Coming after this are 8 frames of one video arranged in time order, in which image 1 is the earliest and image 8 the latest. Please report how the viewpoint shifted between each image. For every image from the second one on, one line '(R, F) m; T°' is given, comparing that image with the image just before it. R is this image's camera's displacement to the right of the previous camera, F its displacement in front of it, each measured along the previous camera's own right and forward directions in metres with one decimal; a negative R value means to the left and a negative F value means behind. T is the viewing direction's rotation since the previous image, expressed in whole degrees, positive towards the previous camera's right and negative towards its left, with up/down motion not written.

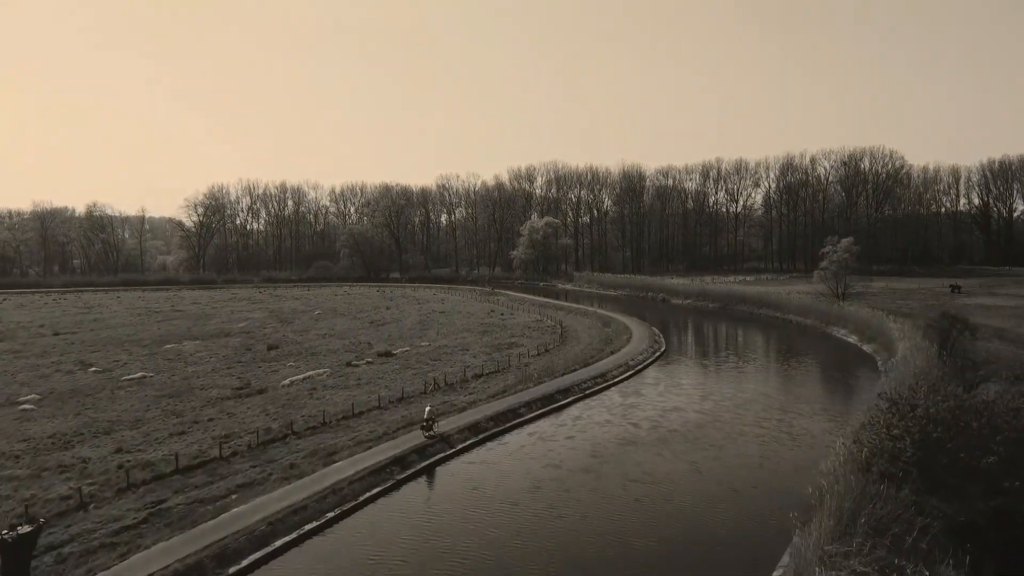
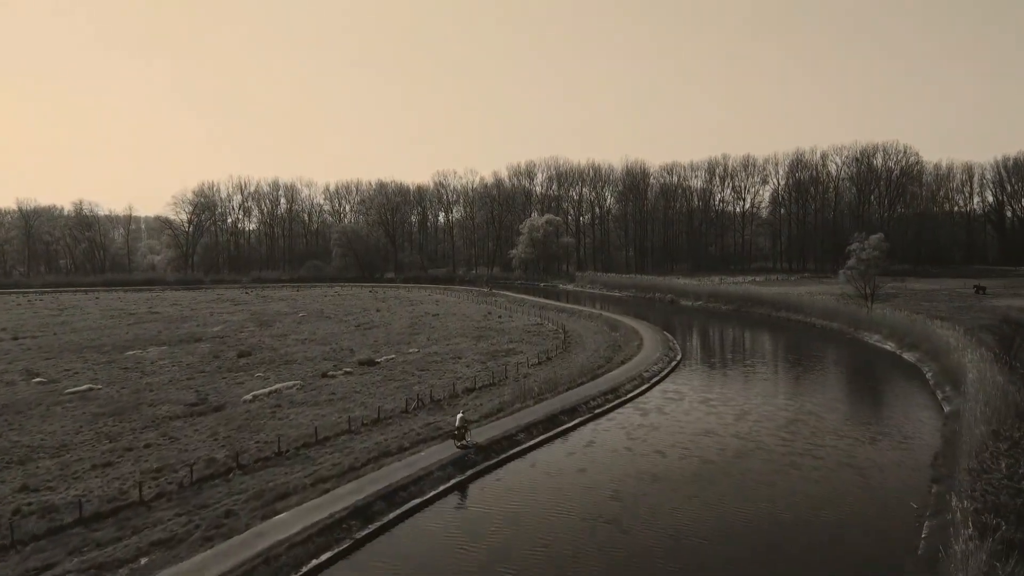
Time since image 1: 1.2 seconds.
(+0.1, +4.5) m; 0°
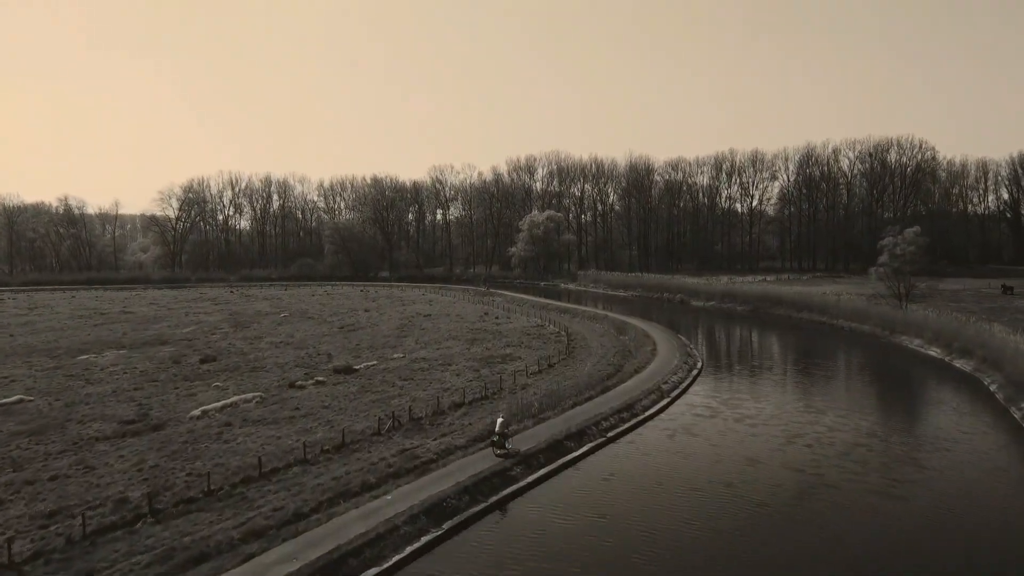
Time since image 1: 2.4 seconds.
(+0.1, +4.5) m; 0°
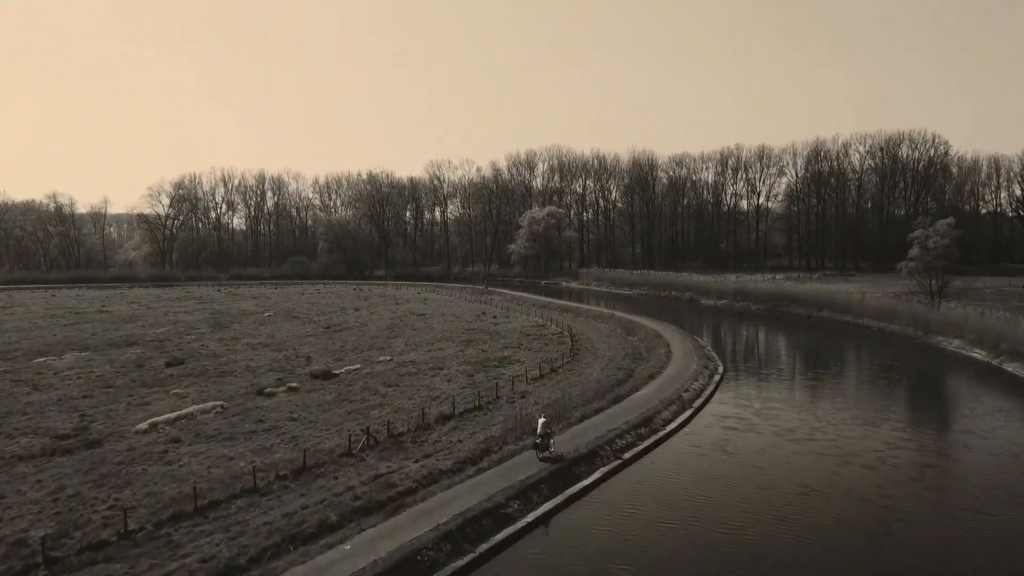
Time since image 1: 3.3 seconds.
(+0.1, +3.5) m; 0°
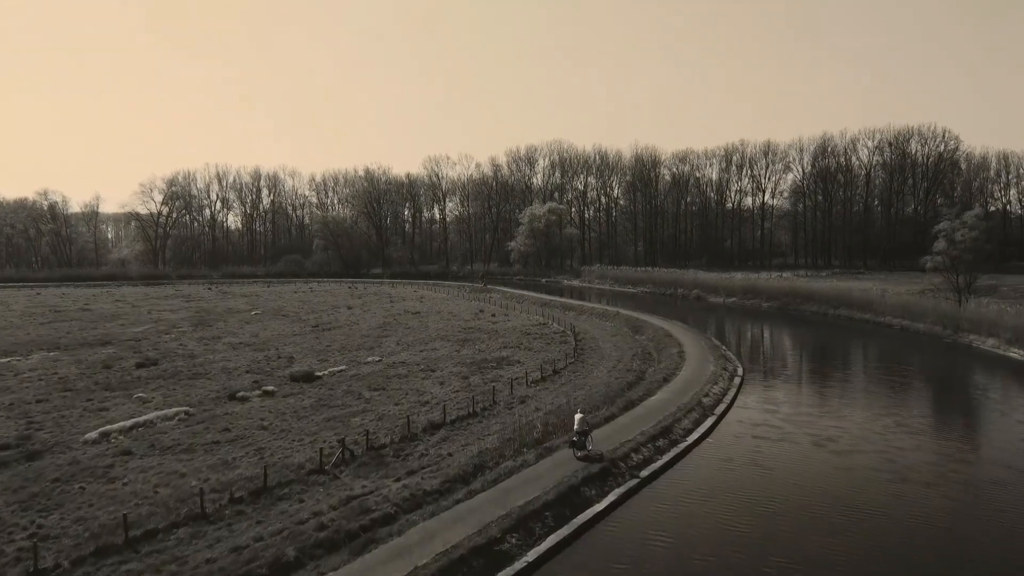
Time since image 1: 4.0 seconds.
(0.0, +2.5) m; 0°
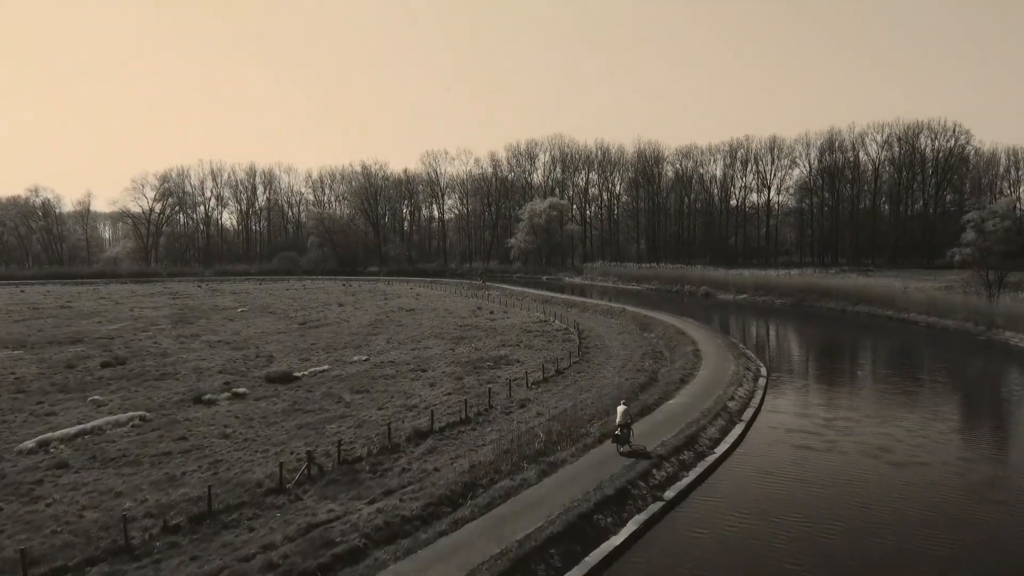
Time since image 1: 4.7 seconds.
(0.0, +2.5) m; 0°
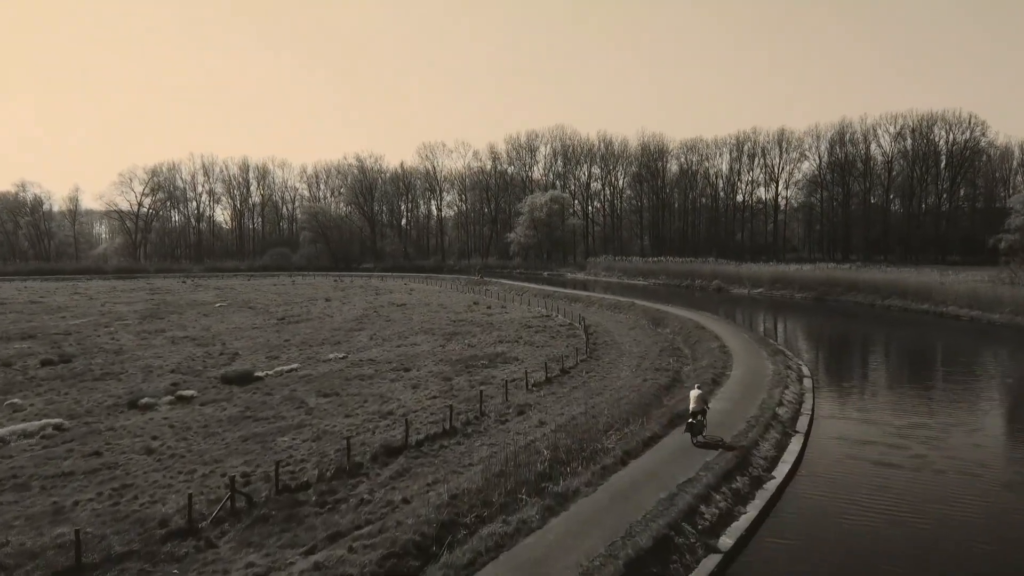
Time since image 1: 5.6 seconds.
(+0.1, +3.4) m; 0°
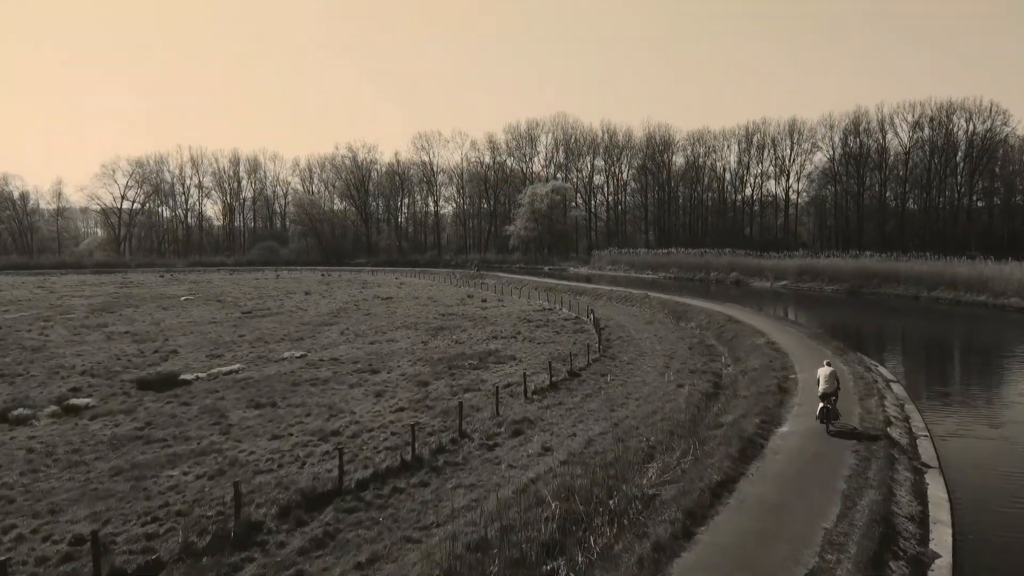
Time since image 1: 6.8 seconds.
(+0.1, +4.4) m; 0°
